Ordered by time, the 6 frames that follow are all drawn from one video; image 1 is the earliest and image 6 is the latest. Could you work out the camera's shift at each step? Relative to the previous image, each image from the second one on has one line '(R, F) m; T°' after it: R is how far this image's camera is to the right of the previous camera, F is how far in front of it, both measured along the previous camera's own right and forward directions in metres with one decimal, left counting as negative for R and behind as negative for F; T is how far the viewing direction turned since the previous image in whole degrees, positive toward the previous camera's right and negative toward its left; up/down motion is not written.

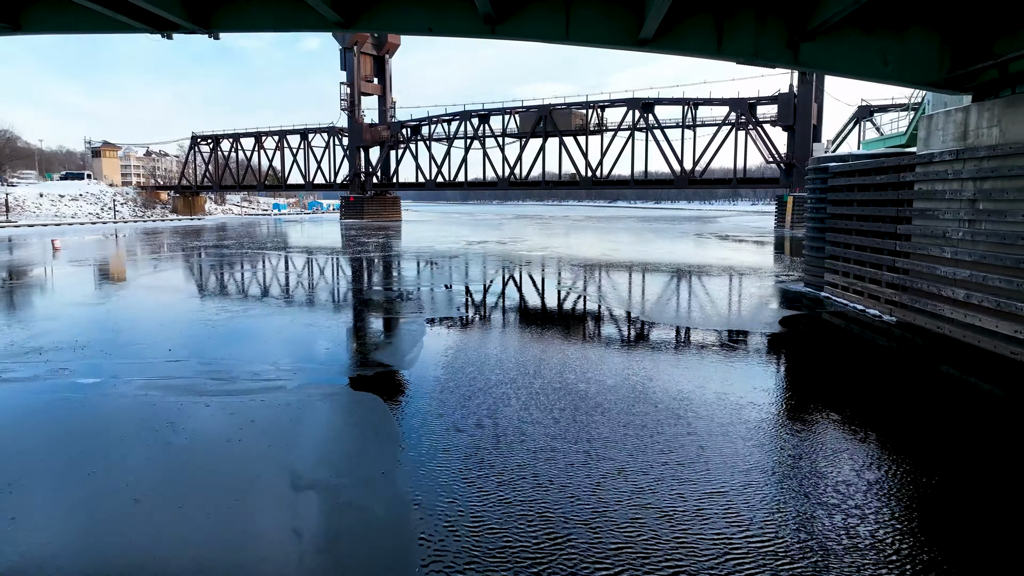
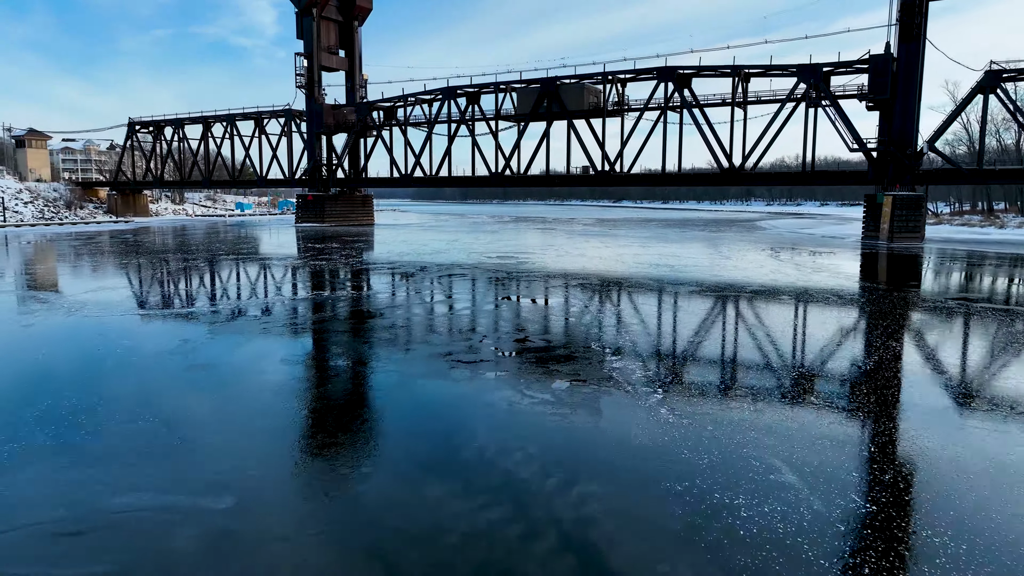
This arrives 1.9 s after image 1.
(+0.2, +6.5) m; 0°
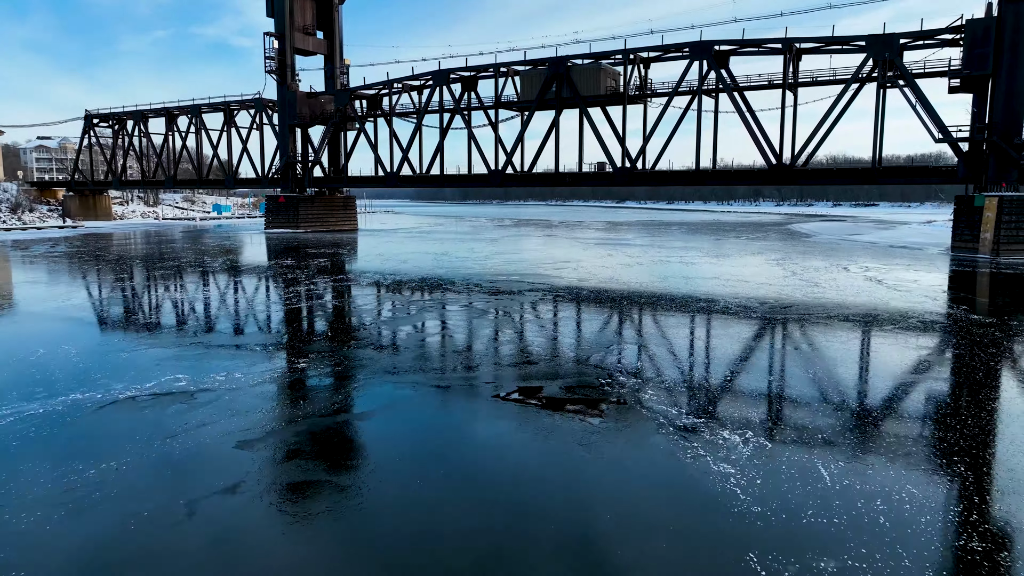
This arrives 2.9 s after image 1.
(-0.1, +3.6) m; 0°
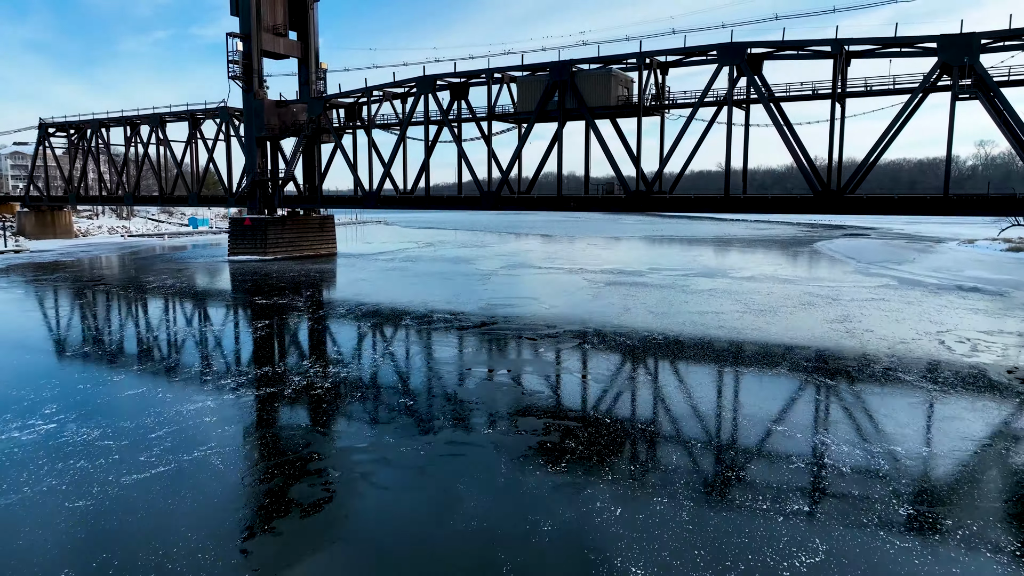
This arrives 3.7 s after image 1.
(+0.1, +2.8) m; 0°
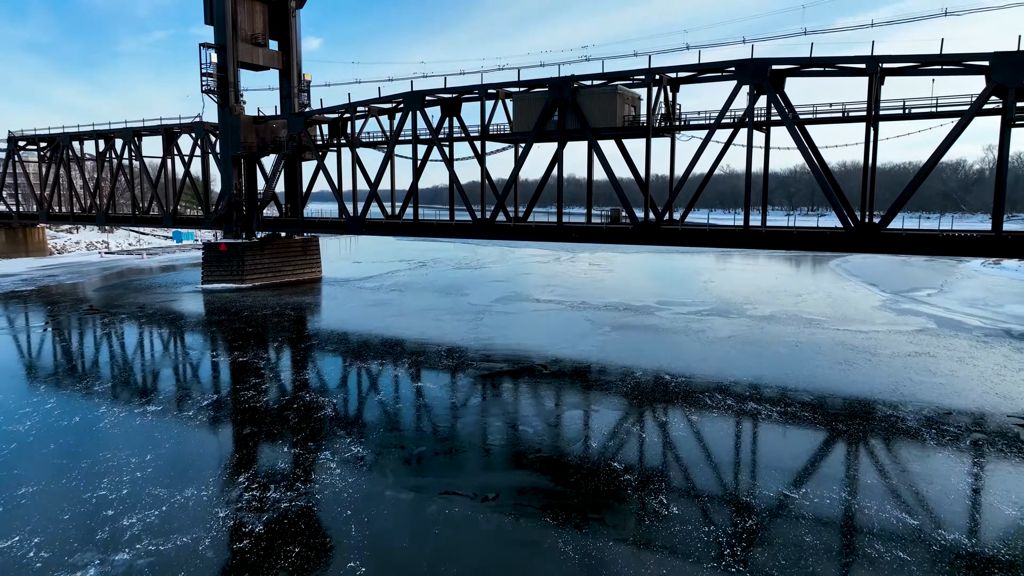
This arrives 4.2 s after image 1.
(+0.1, +1.6) m; 0°
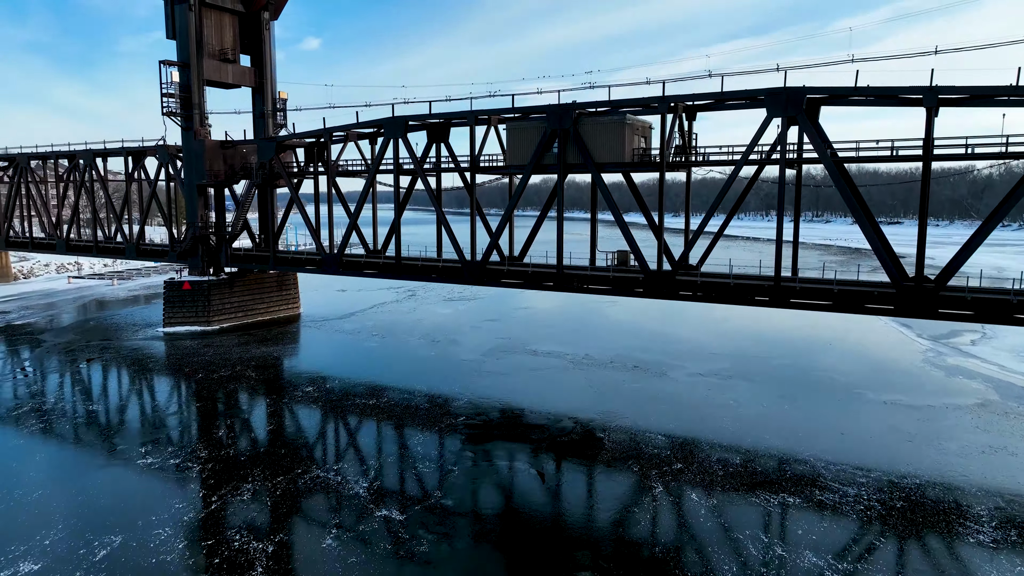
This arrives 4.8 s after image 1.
(+0.1, +1.9) m; 0°
